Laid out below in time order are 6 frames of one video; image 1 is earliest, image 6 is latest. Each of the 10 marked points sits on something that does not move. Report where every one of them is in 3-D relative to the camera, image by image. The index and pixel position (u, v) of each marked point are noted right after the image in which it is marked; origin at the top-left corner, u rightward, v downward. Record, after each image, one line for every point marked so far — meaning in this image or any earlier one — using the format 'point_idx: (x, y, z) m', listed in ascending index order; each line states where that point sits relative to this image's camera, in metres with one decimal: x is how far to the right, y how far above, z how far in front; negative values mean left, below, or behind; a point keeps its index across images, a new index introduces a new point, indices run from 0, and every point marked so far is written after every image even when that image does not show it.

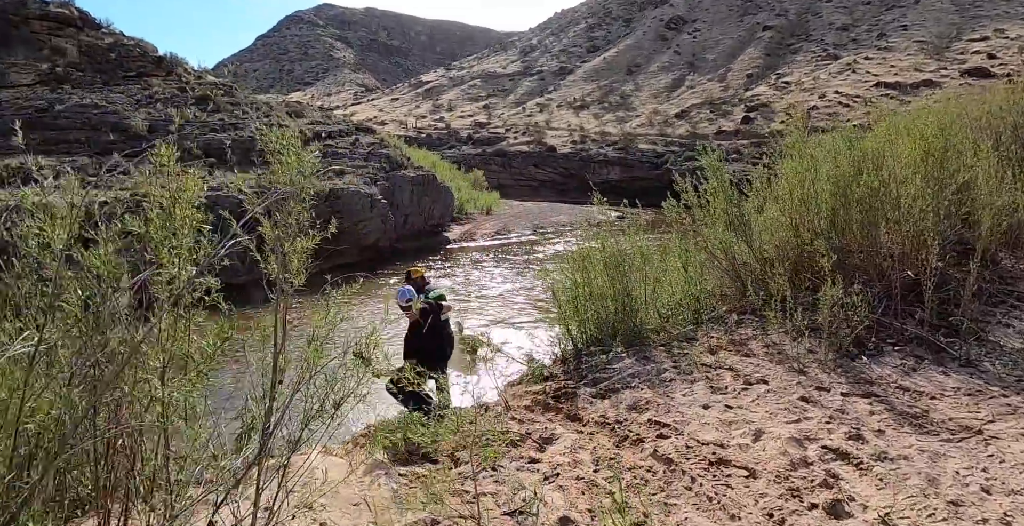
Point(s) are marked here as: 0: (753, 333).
0: (+2.0, -0.6, +5.0) m
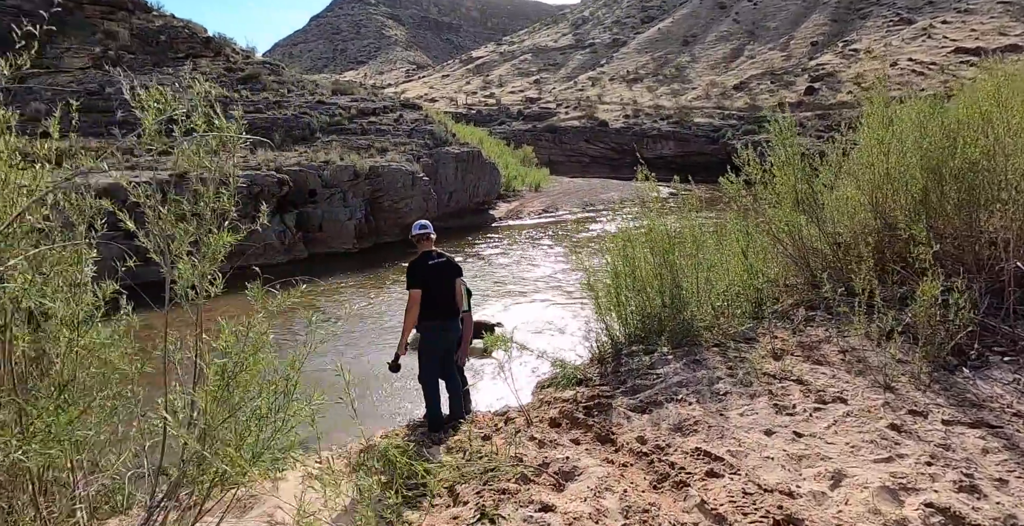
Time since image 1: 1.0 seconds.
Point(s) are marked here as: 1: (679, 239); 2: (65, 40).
0: (+2.2, -0.5, +4.2) m
1: (+1.4, +0.2, +5.0) m
2: (-12.7, +6.4, +17.3) m
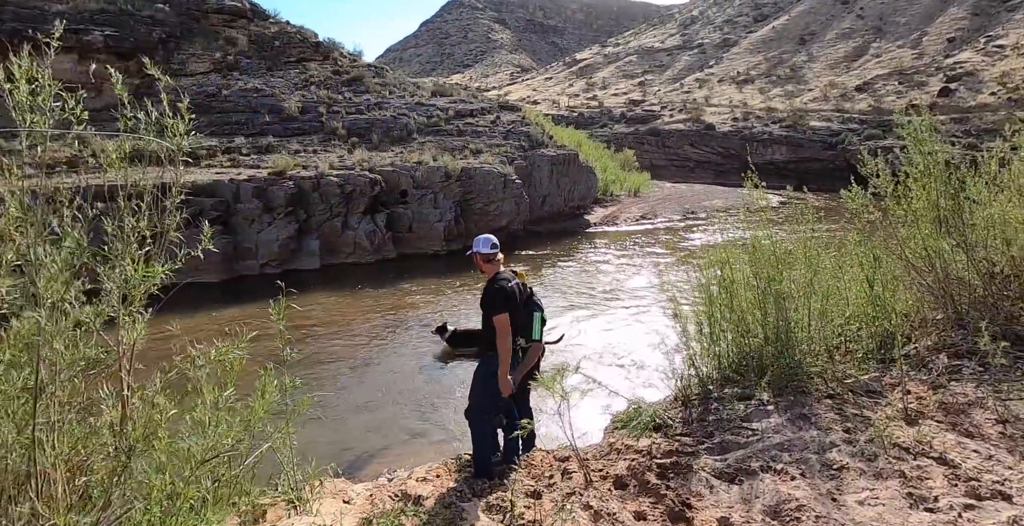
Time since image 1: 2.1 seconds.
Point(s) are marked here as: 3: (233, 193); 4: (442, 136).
0: (+2.6, -0.7, +3.3) m
1: (+1.9, 0.0, +4.2) m
2: (-9.8, +6.7, +18.6) m
3: (-5.4, +1.4, +11.7) m
4: (-2.1, +3.8, +18.3) m
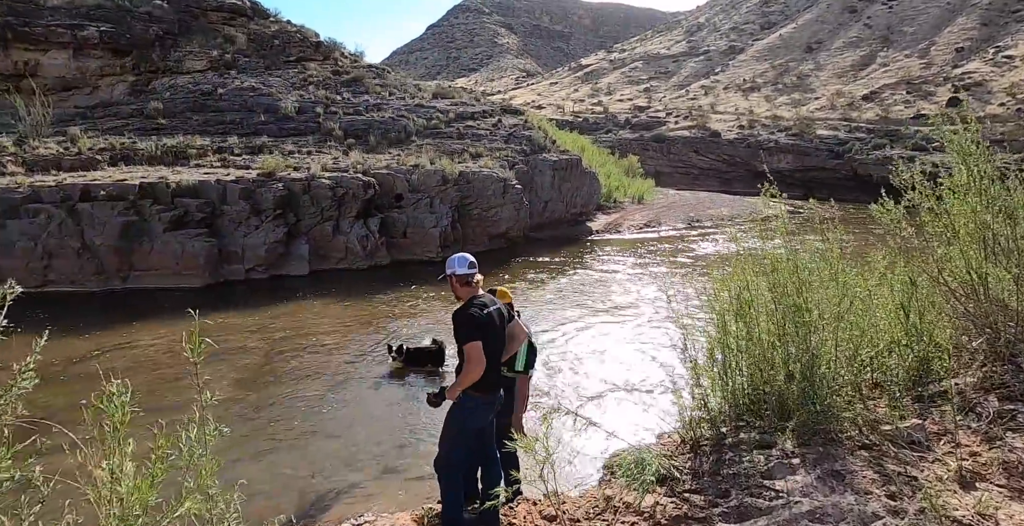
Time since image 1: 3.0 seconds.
0: (+2.5, -0.9, +2.8) m
1: (+1.8, -0.2, +3.7) m
2: (-9.7, +6.6, +18.2) m
3: (-5.5, +1.3, +11.2) m
4: (-2.1, +3.7, +17.8) m
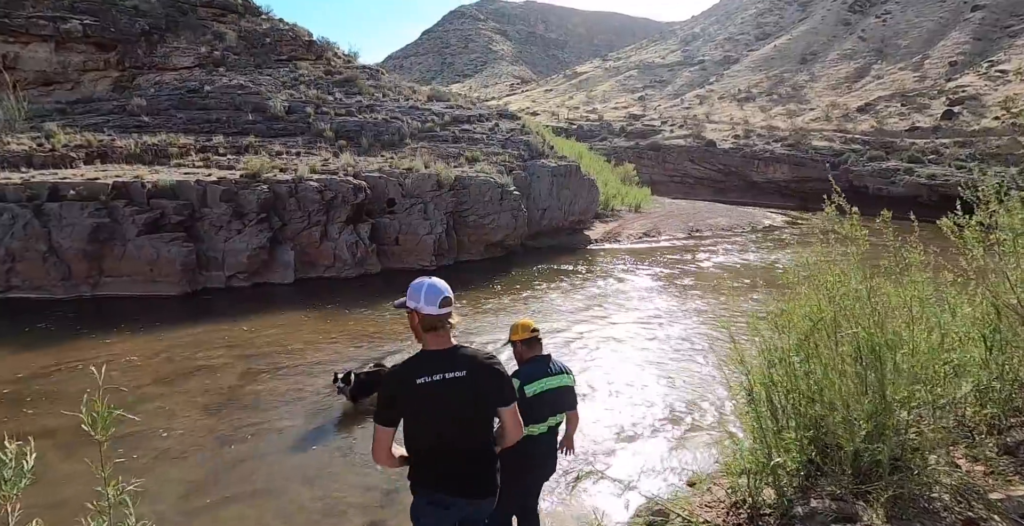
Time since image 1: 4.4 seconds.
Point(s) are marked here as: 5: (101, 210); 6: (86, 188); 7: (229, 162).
0: (+2.6, -1.0, +2.2) m
1: (+1.9, -0.3, +3.0) m
2: (-9.8, +6.5, +17.5) m
3: (-5.5, +1.2, +10.5) m
4: (-2.2, +3.4, +17.2) m
5: (-6.6, +0.8, +9.8) m
6: (-6.9, +1.2, +9.8) m
7: (-6.0, +2.2, +12.8) m
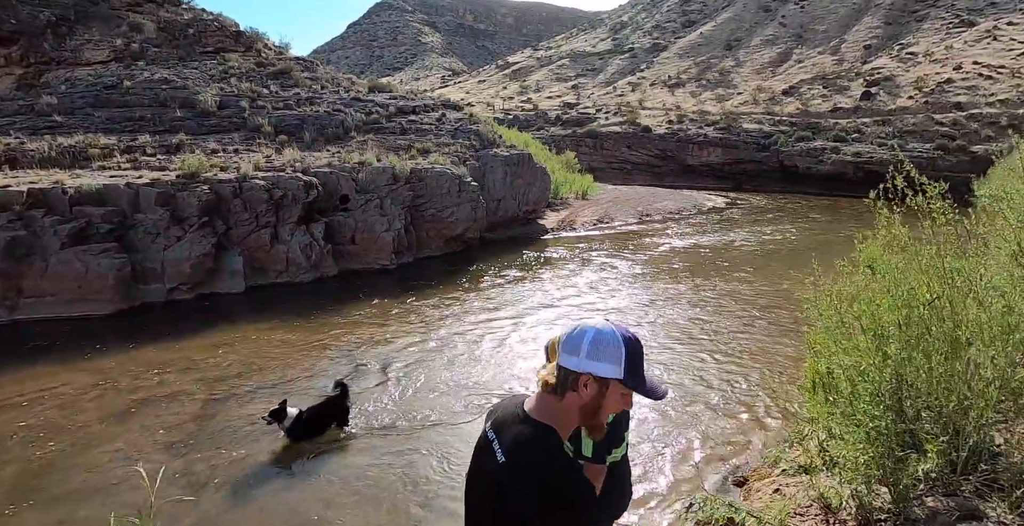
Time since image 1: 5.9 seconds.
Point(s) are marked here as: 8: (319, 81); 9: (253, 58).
0: (+2.9, -0.9, +2.0) m
1: (+2.1, -0.2, +2.7) m
2: (-11.2, +6.1, +15.9) m
3: (-6.0, +1.0, +9.5) m
4: (-3.5, +3.5, +16.4) m
5: (-7.1, +0.6, +8.6) m
6: (-7.4, +0.9, +8.6) m
7: (-6.8, +2.0, +11.7) m
8: (-5.8, +5.6, +18.4) m
9: (-7.7, +6.1, +18.0) m
